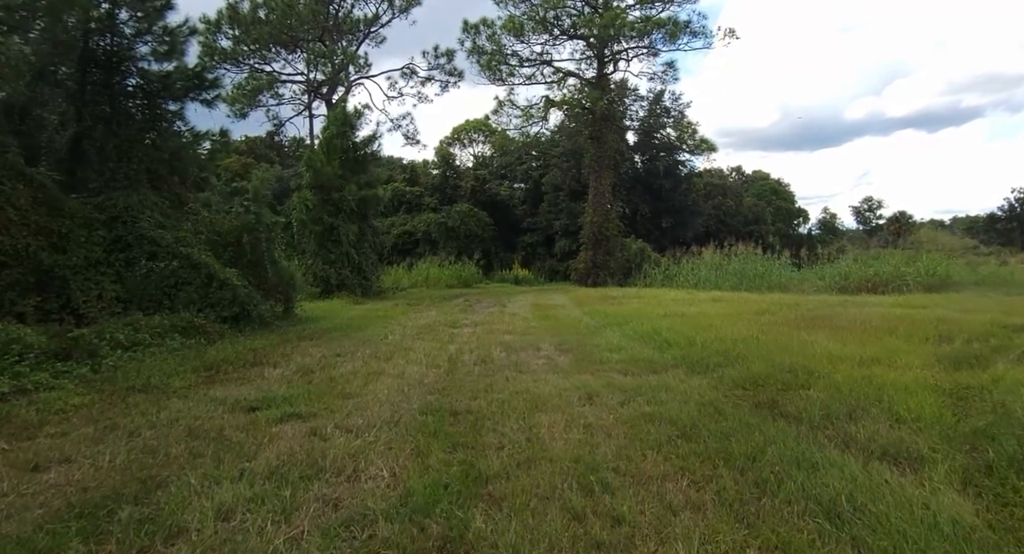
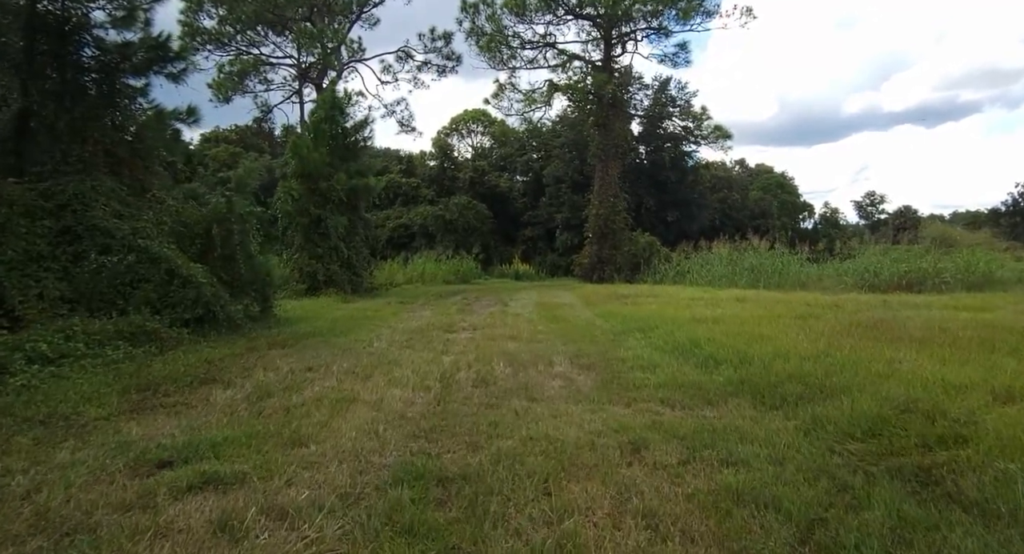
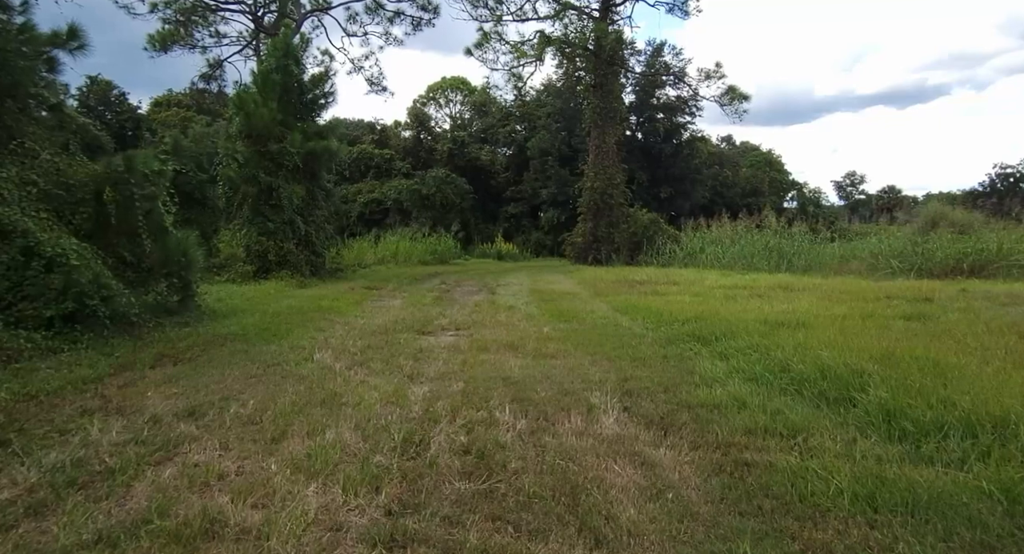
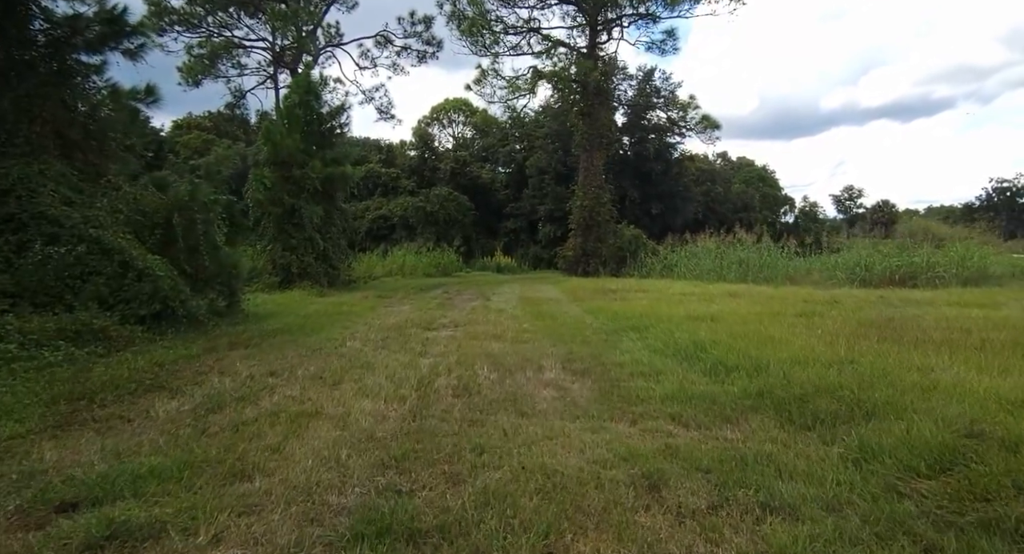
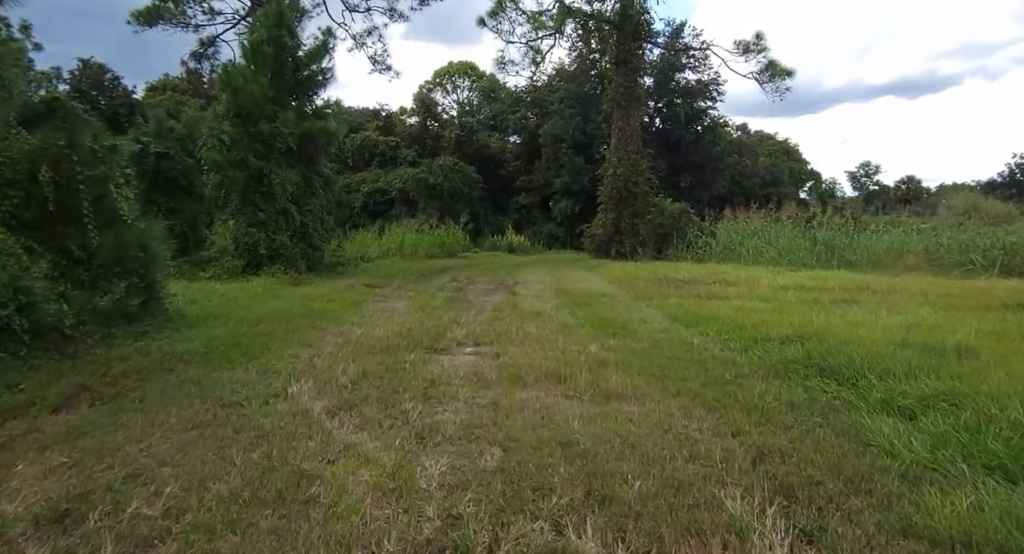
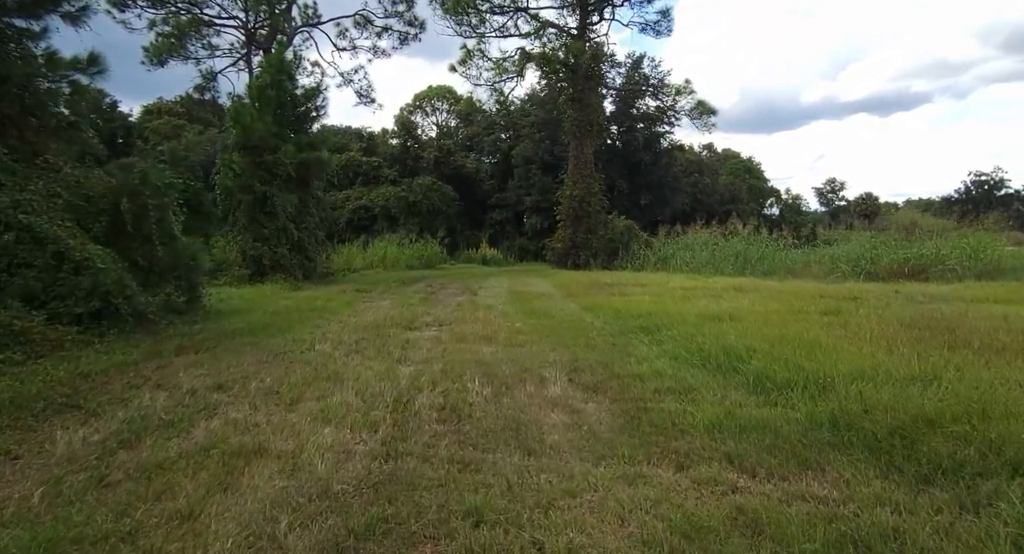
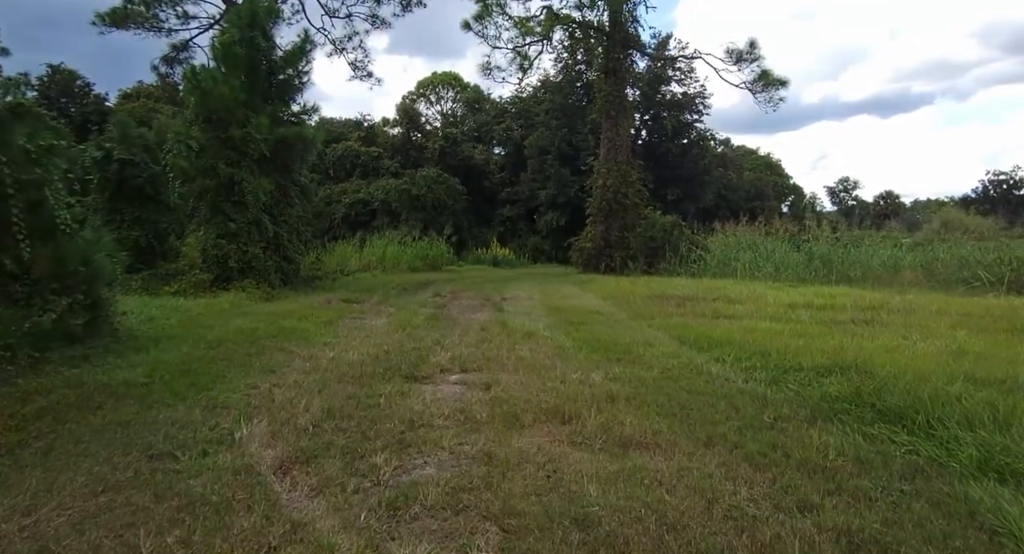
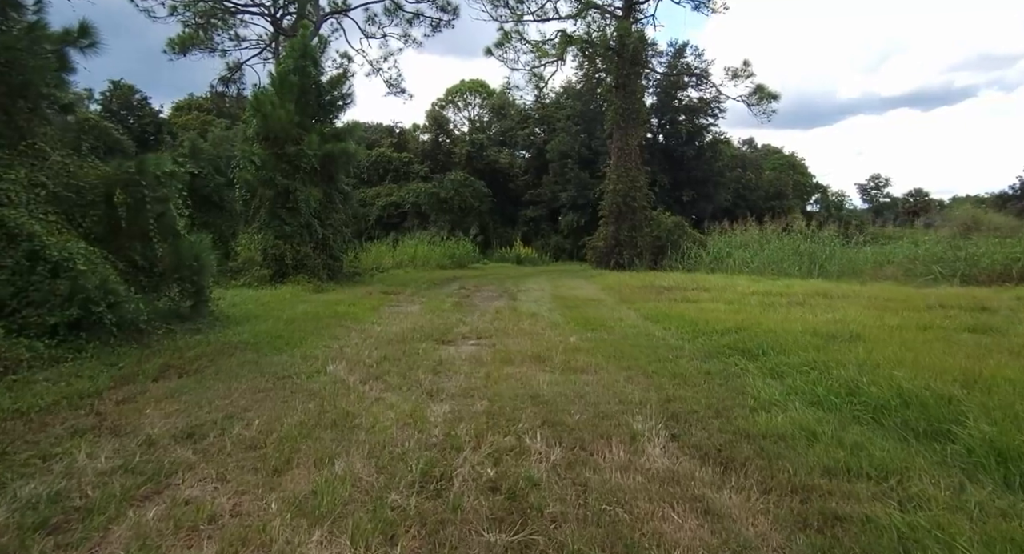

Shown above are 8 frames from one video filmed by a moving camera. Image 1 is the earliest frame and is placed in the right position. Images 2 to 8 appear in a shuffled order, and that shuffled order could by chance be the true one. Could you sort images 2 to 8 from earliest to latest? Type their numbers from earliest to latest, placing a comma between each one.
2, 4, 6, 3, 8, 5, 7
